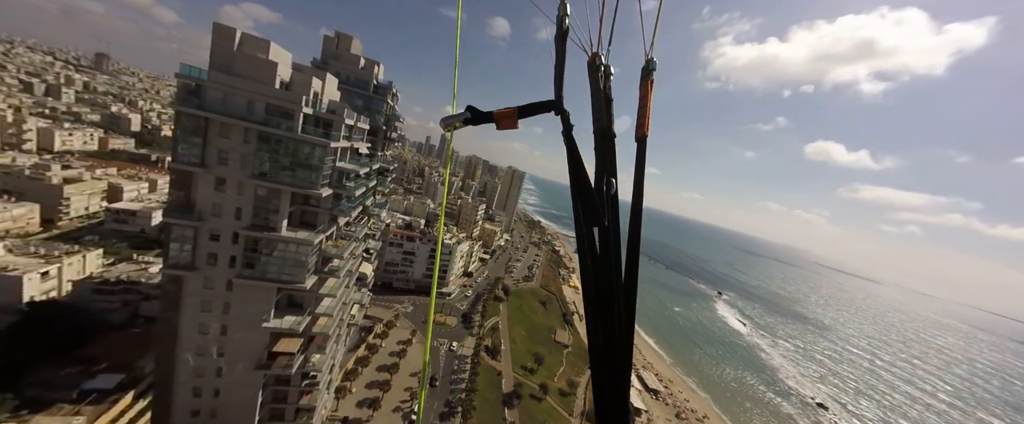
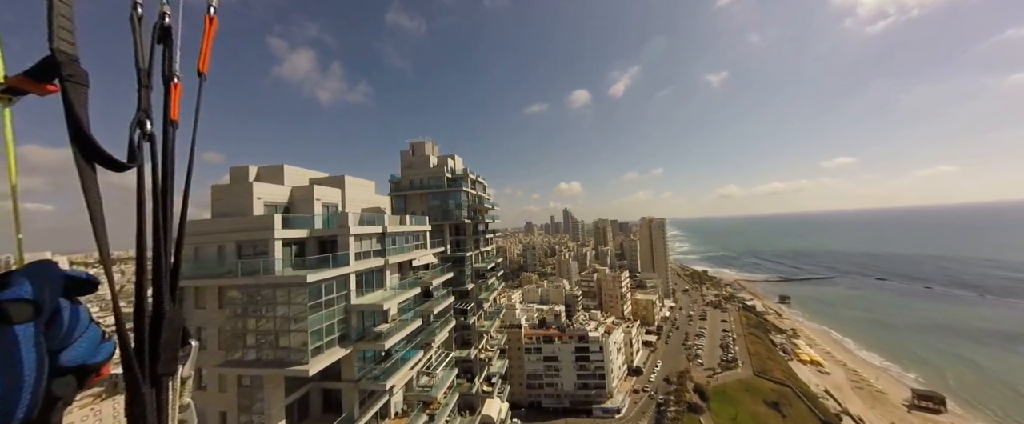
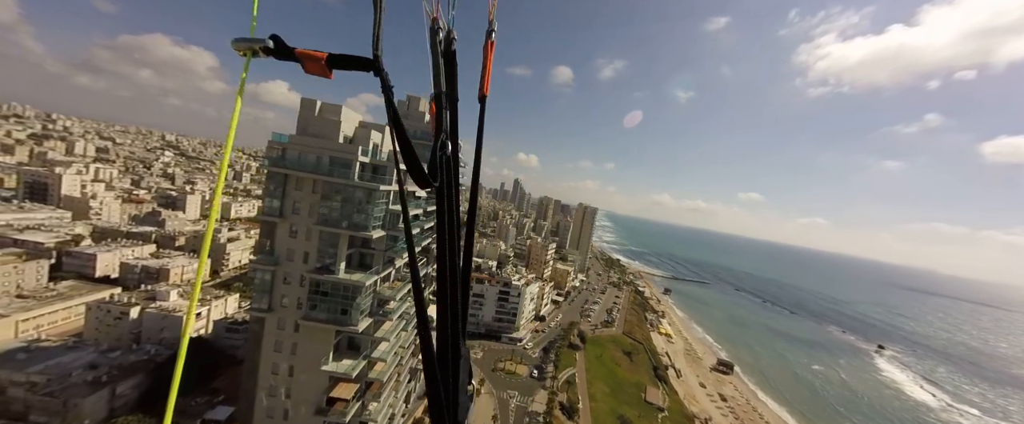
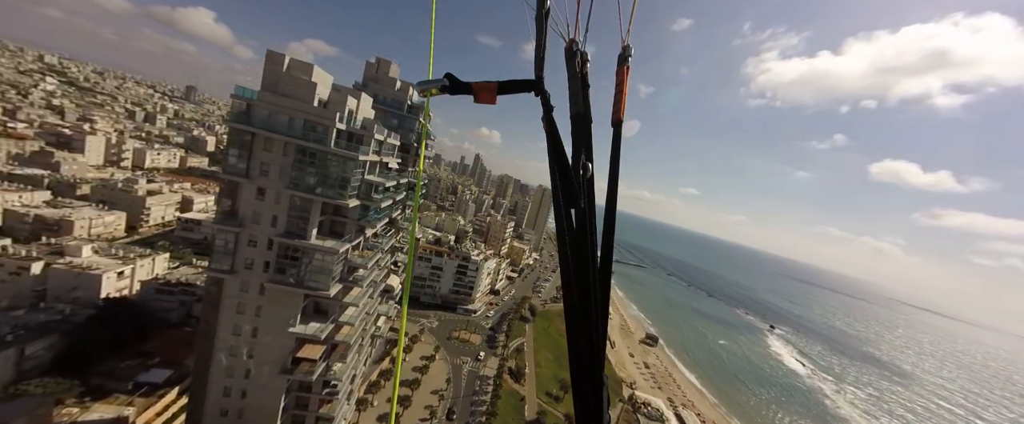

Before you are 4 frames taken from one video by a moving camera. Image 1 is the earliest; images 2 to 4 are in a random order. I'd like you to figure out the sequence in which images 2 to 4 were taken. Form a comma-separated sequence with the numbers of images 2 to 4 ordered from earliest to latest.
4, 3, 2
